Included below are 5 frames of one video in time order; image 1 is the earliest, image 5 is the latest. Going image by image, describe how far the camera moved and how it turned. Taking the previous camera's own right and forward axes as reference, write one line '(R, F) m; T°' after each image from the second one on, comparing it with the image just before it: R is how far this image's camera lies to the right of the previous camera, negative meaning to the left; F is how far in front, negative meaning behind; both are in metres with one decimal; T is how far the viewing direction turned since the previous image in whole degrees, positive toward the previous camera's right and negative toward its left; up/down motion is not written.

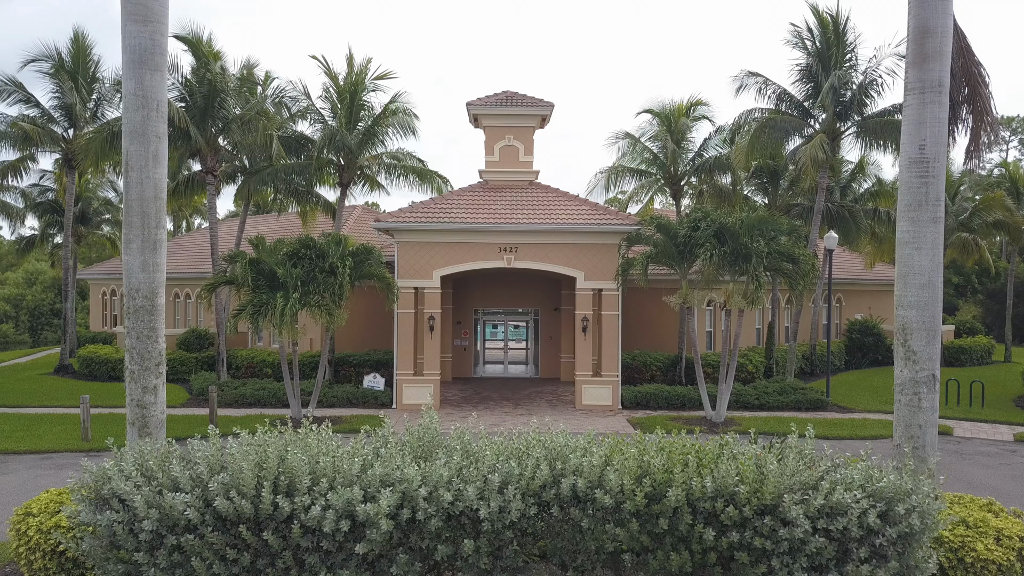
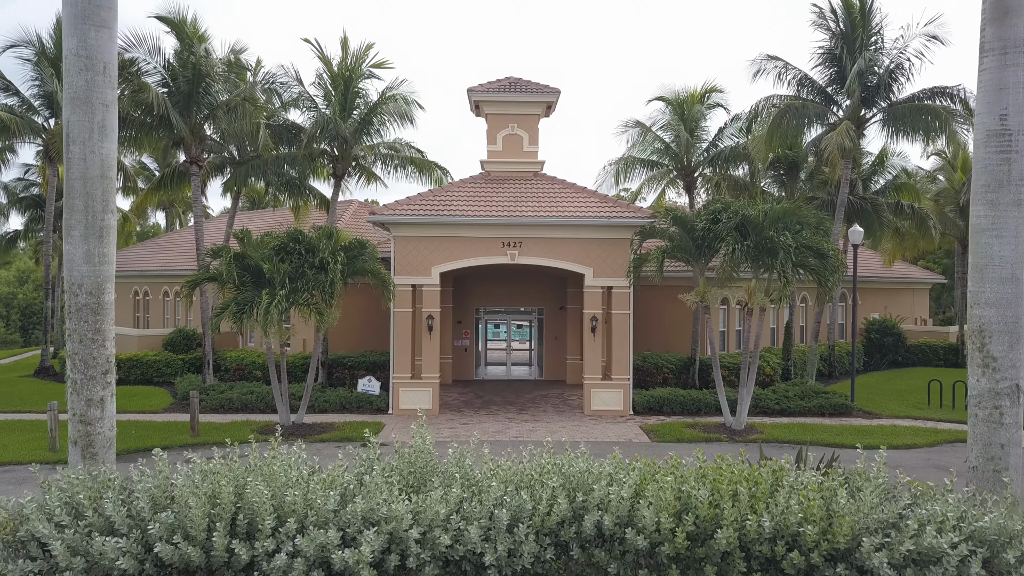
(-0.1, +1.0) m; 0°
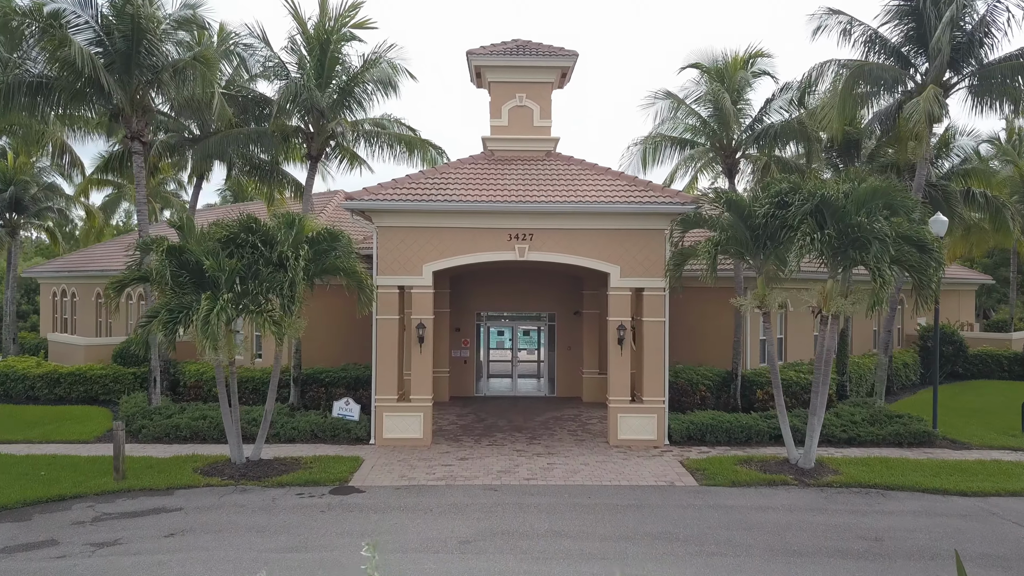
(-0.2, +2.8) m; 0°
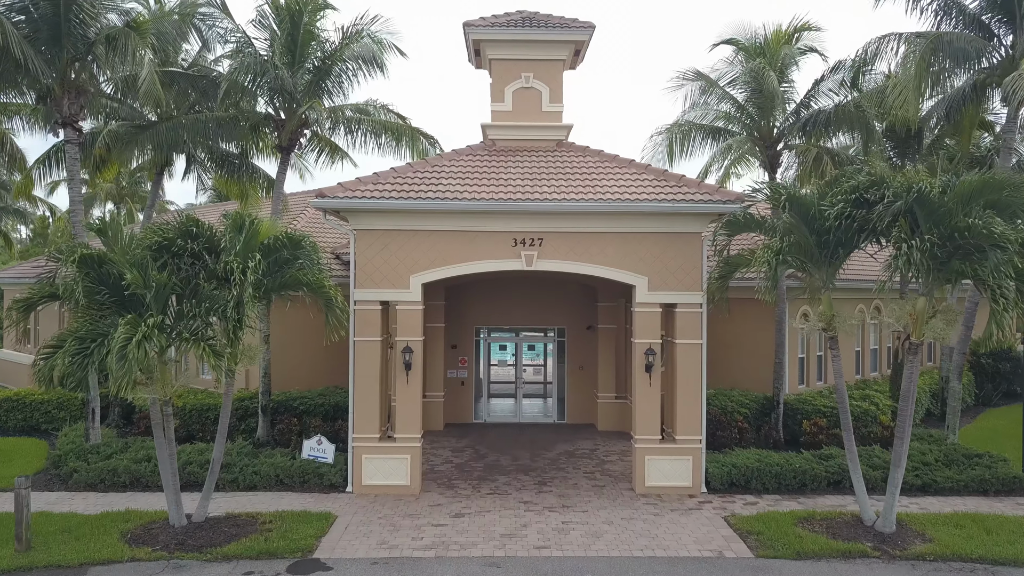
(-0.1, +2.1) m; 0°
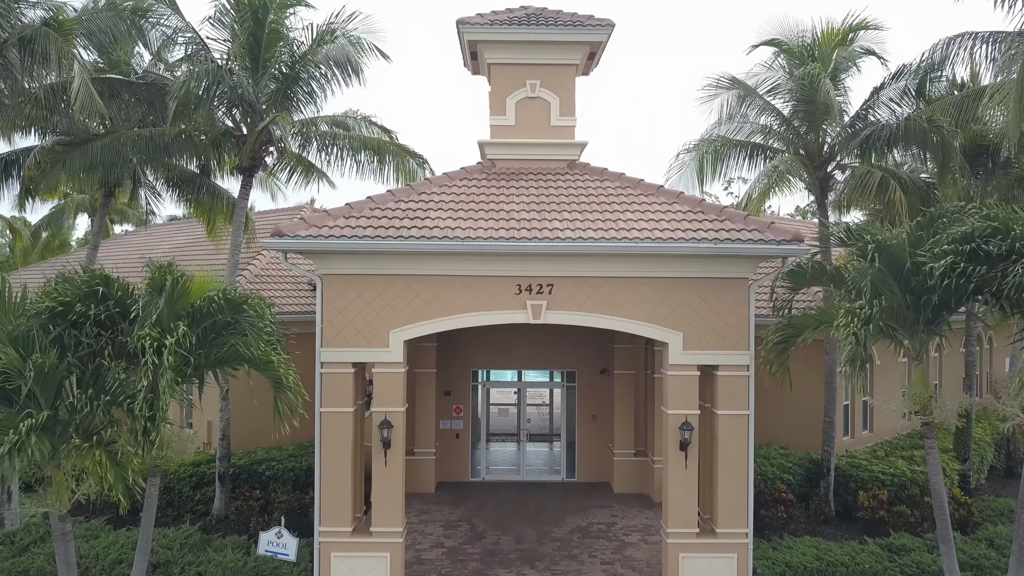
(0.0, +2.0) m; 0°
